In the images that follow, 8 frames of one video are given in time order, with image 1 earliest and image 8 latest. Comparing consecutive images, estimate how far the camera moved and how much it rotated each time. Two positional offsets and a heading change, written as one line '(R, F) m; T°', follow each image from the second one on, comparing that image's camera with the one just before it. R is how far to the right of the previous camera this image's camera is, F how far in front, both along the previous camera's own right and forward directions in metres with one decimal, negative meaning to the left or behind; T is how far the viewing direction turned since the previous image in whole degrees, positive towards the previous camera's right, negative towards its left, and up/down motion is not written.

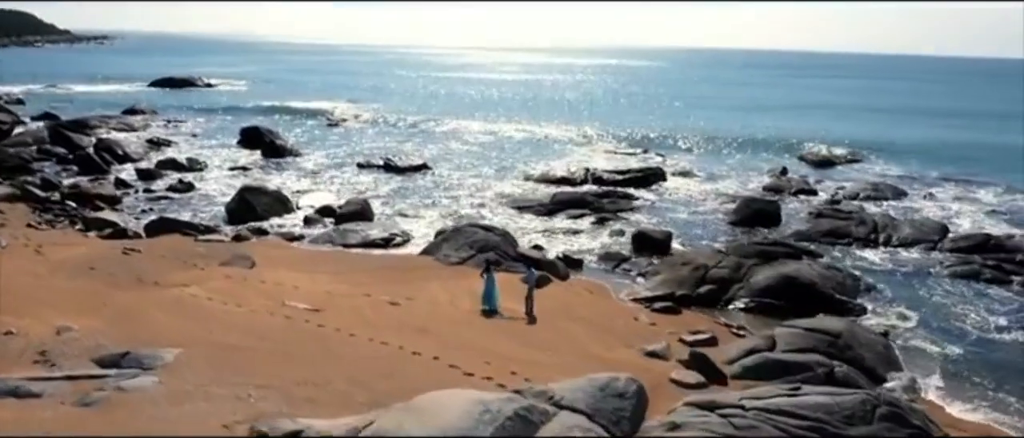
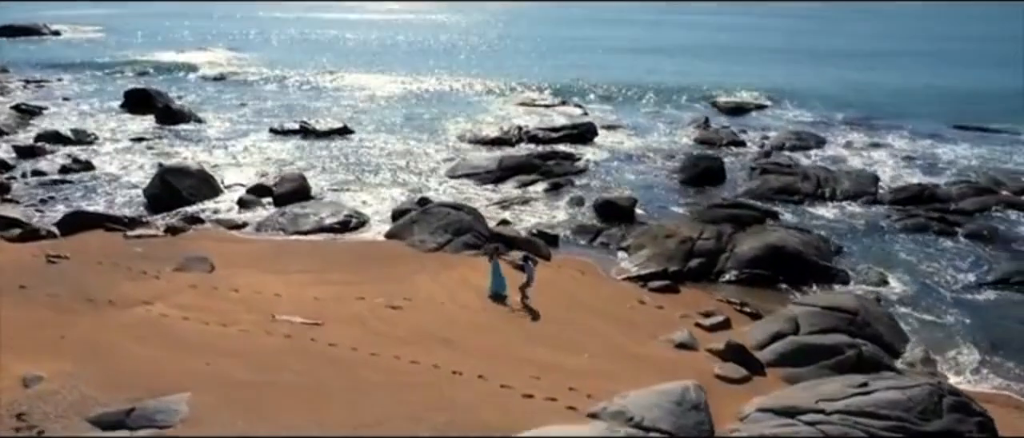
(-2.8, +1.5) m; +10°
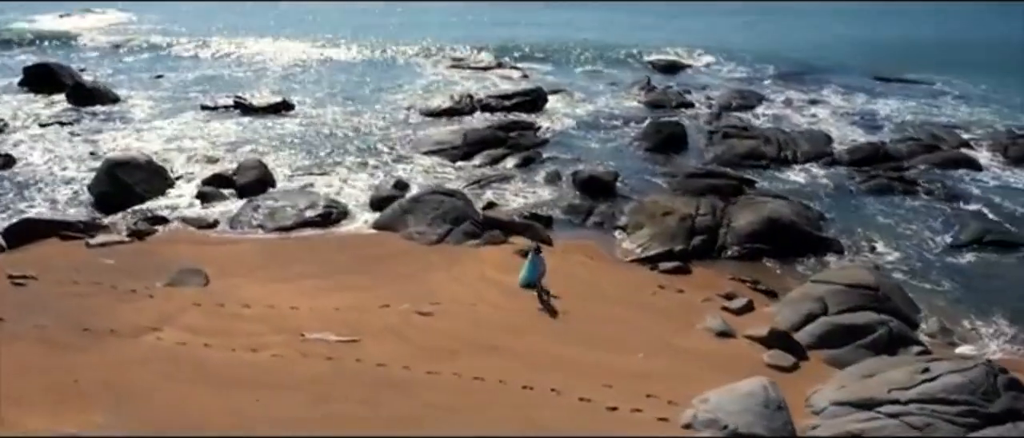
(-2.6, +0.8) m; +8°
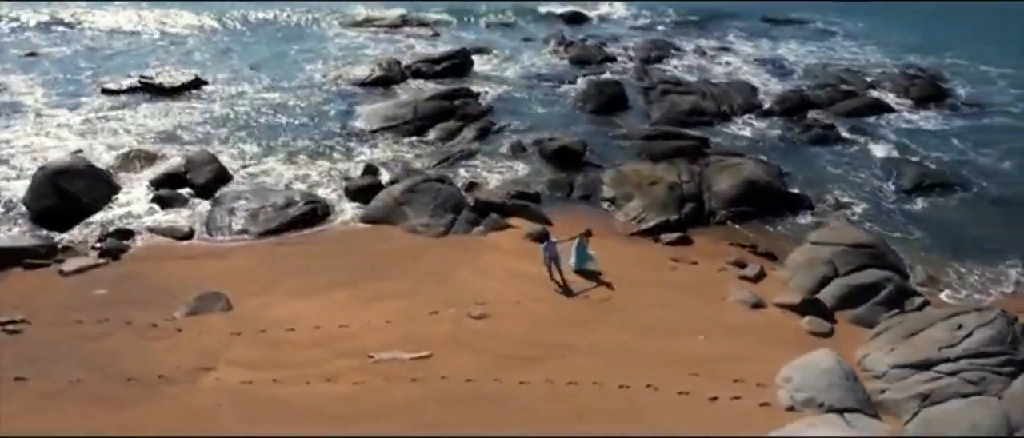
(-3.5, +0.5) m; +10°
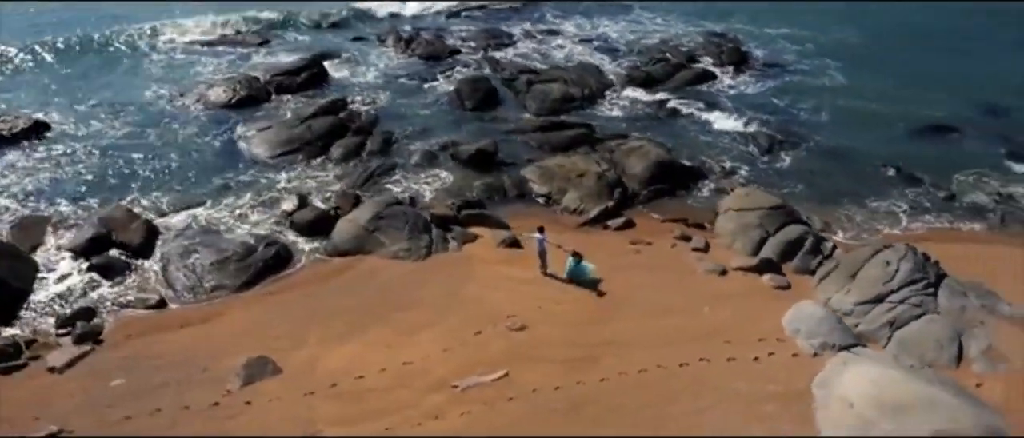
(-5.2, -0.5) m; +17°
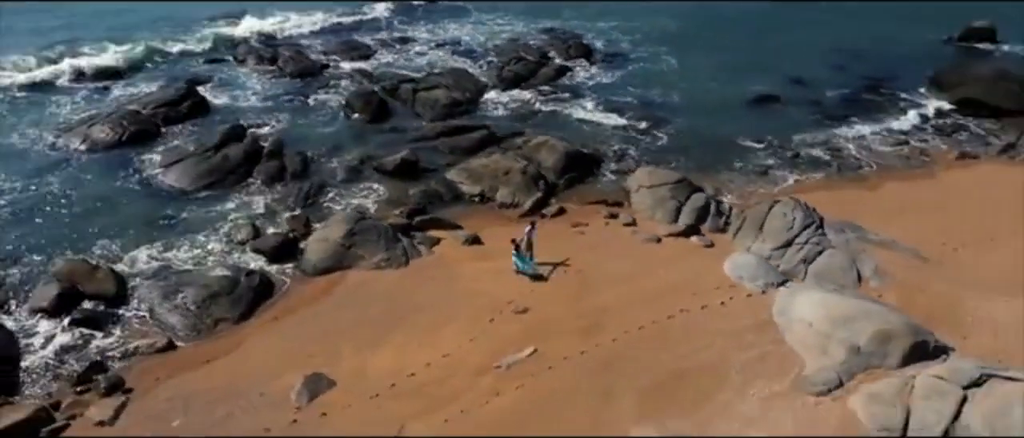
(-4.5, -1.7) m; +15°
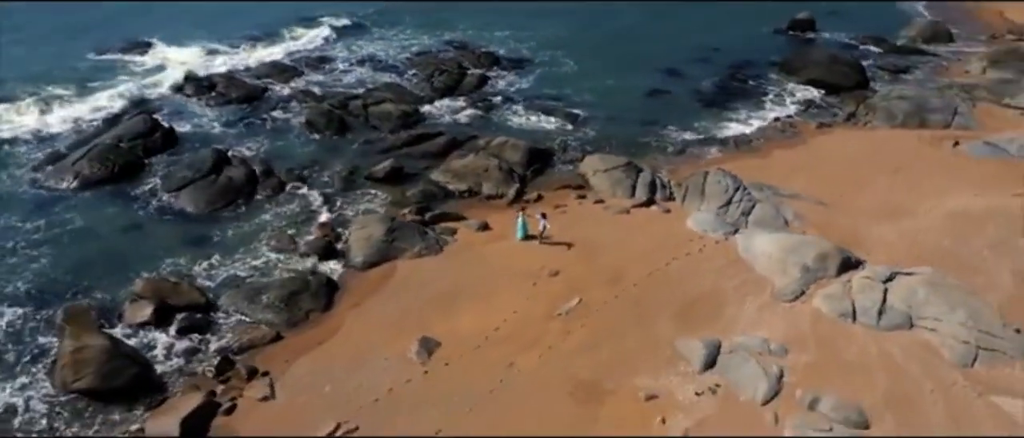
(-5.7, -4.2) m; +12°
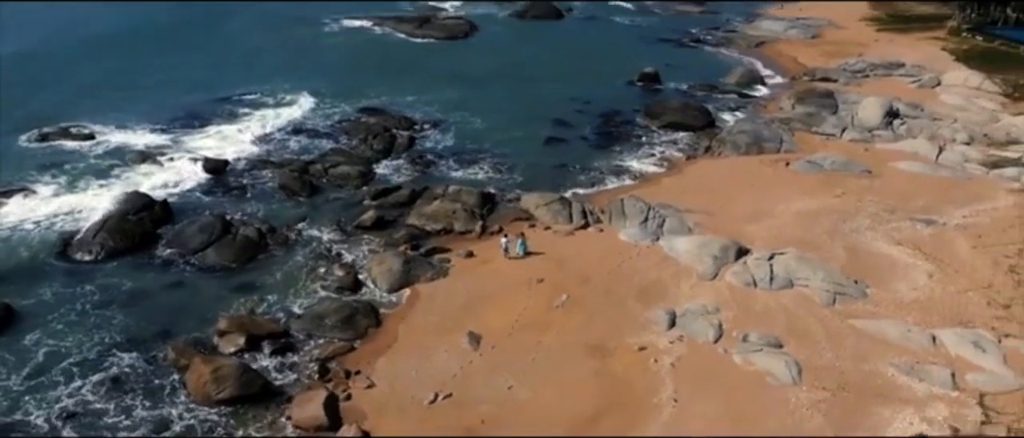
(-6.1, -7.2) m; +12°
